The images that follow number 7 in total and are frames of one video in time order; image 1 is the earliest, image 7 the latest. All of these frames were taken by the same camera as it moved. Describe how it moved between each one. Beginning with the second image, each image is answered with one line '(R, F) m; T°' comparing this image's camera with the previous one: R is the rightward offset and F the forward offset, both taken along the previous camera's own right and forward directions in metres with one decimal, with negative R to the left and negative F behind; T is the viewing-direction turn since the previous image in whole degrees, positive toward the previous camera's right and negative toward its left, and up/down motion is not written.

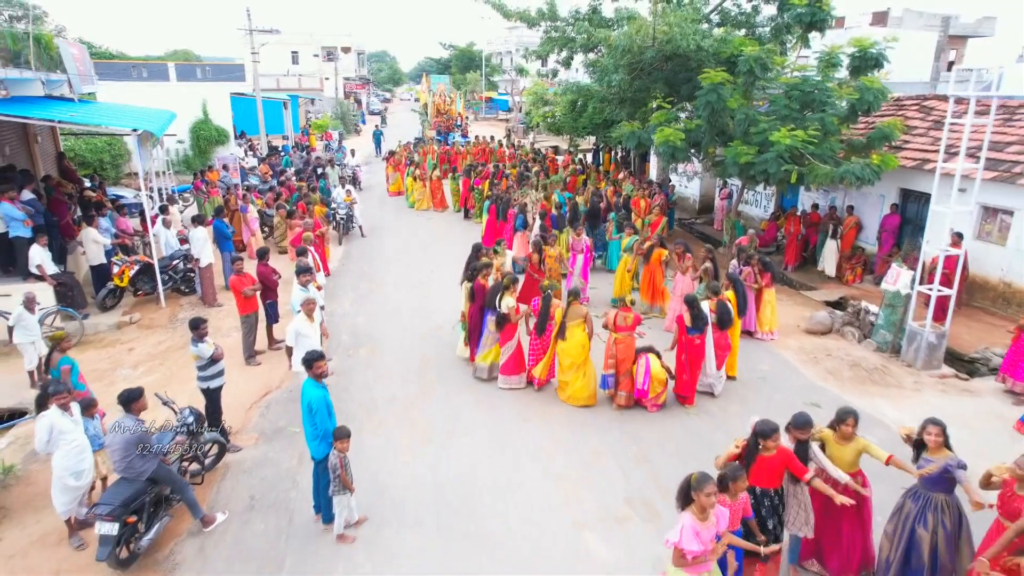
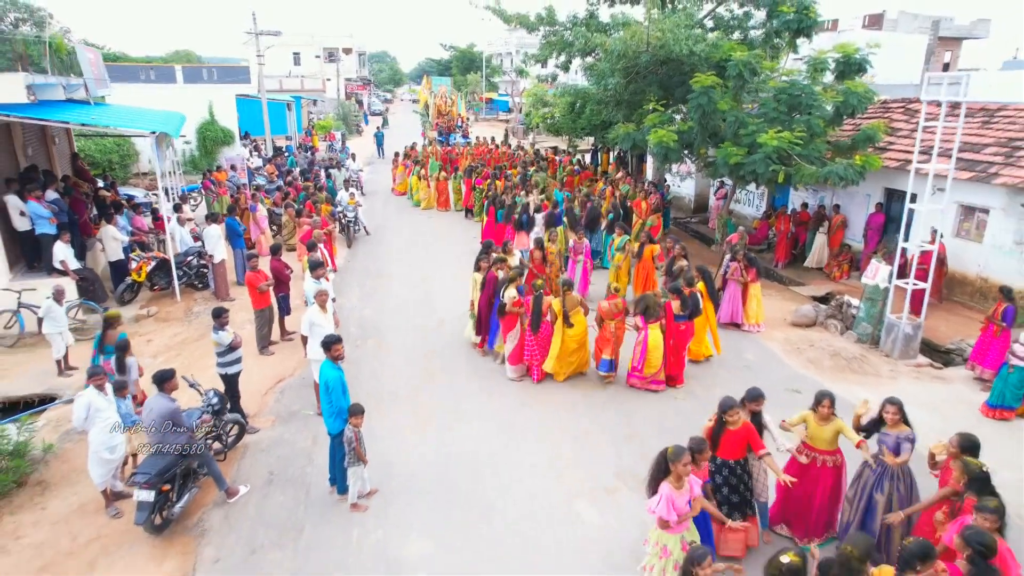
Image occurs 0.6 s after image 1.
(0.0, -0.5) m; 0°
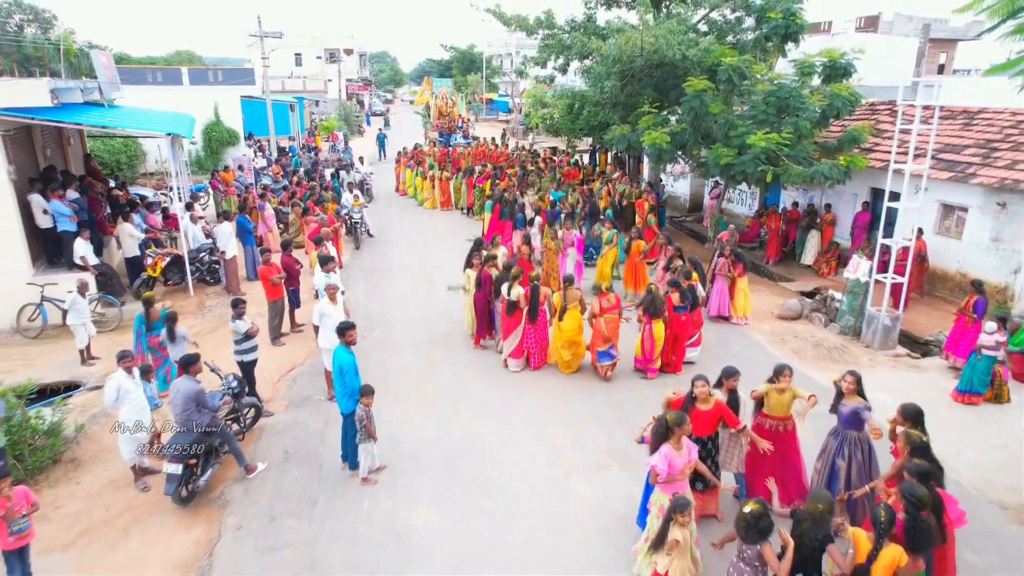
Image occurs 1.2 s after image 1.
(0.0, -0.5) m; 0°
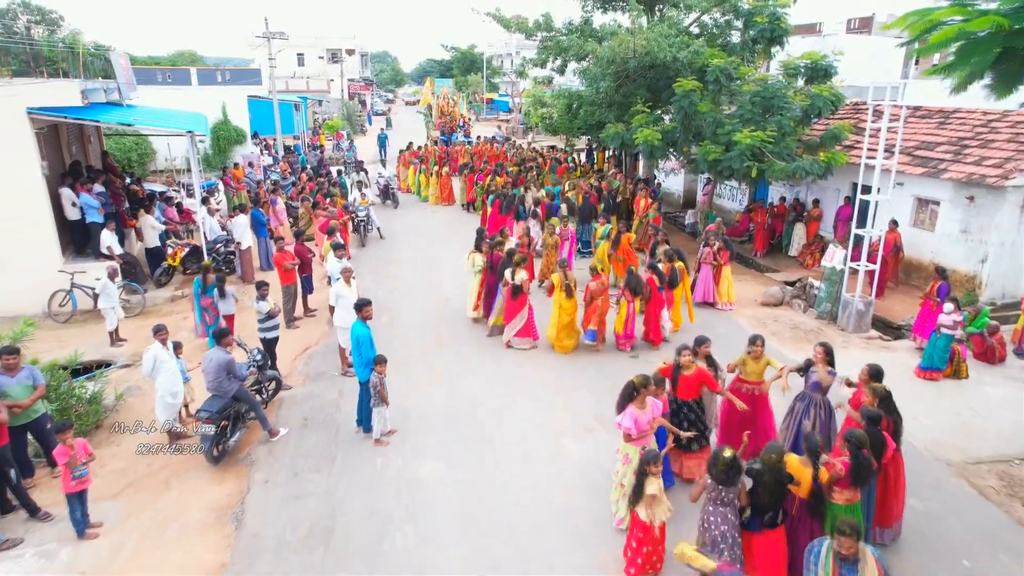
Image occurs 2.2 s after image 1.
(0.0, -0.7) m; 0°
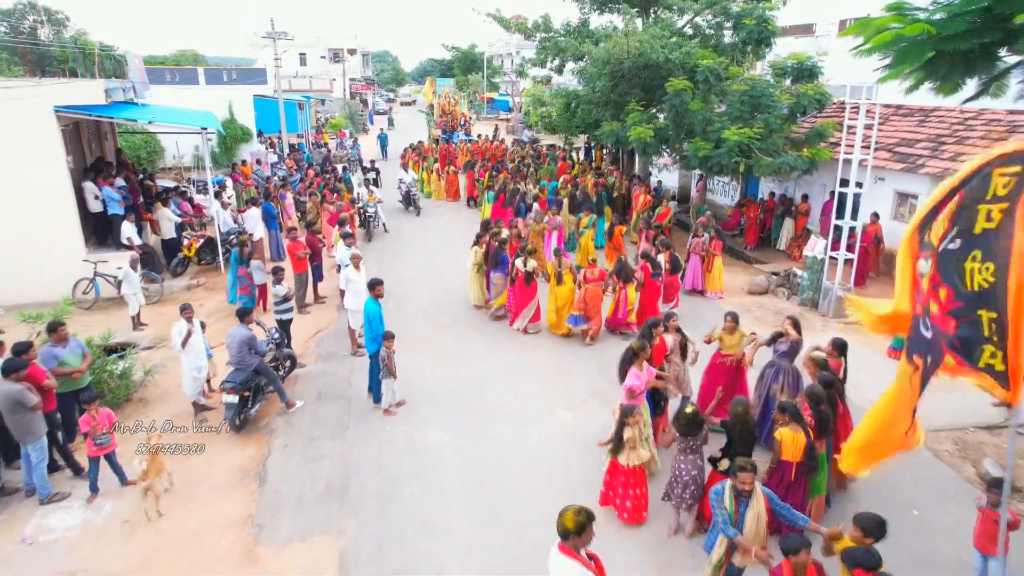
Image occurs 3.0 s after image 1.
(0.0, -0.6) m; 0°
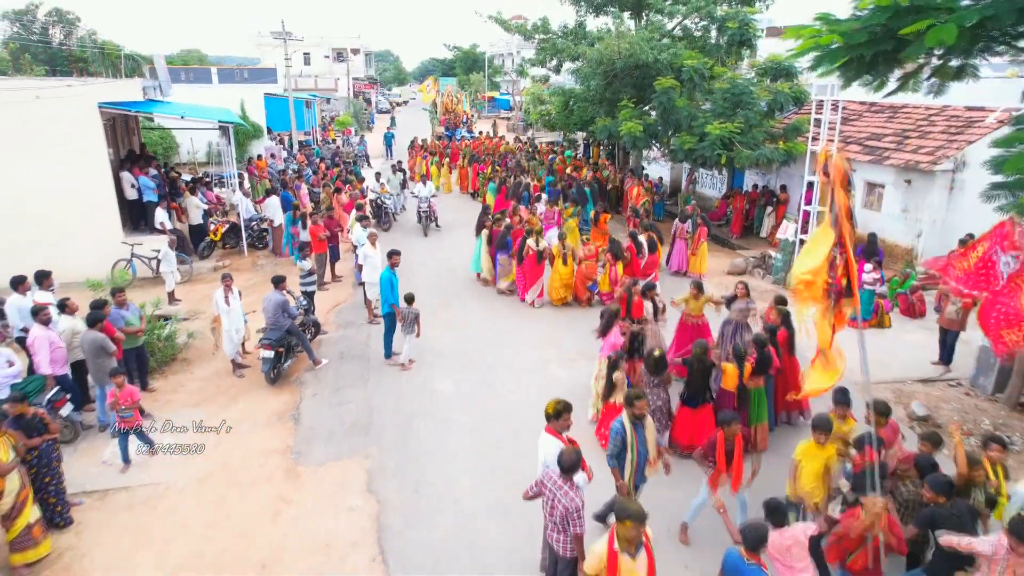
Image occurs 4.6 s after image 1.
(0.0, -1.1) m; 0°
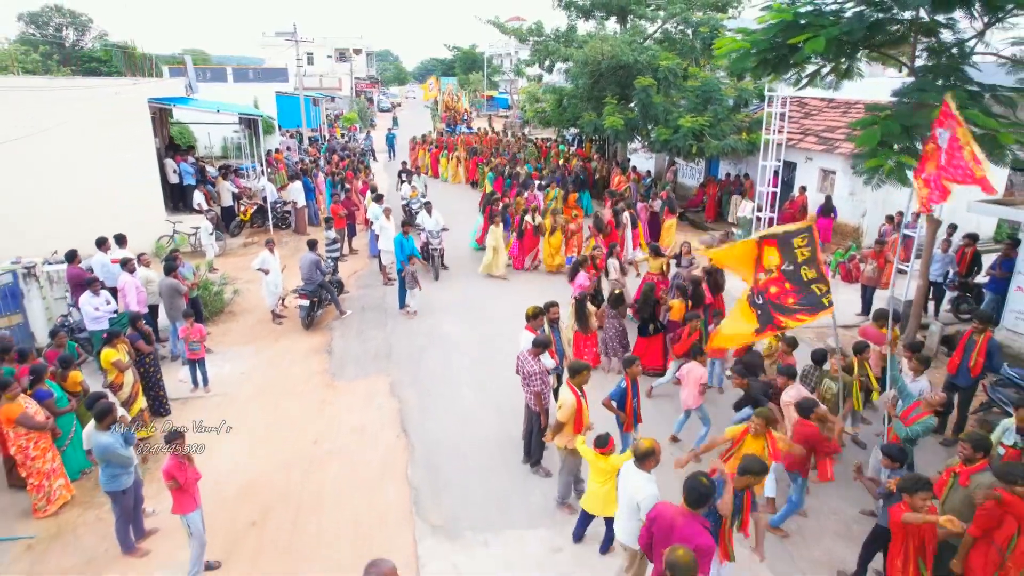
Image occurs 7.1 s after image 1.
(+0.1, -1.8) m; 0°
